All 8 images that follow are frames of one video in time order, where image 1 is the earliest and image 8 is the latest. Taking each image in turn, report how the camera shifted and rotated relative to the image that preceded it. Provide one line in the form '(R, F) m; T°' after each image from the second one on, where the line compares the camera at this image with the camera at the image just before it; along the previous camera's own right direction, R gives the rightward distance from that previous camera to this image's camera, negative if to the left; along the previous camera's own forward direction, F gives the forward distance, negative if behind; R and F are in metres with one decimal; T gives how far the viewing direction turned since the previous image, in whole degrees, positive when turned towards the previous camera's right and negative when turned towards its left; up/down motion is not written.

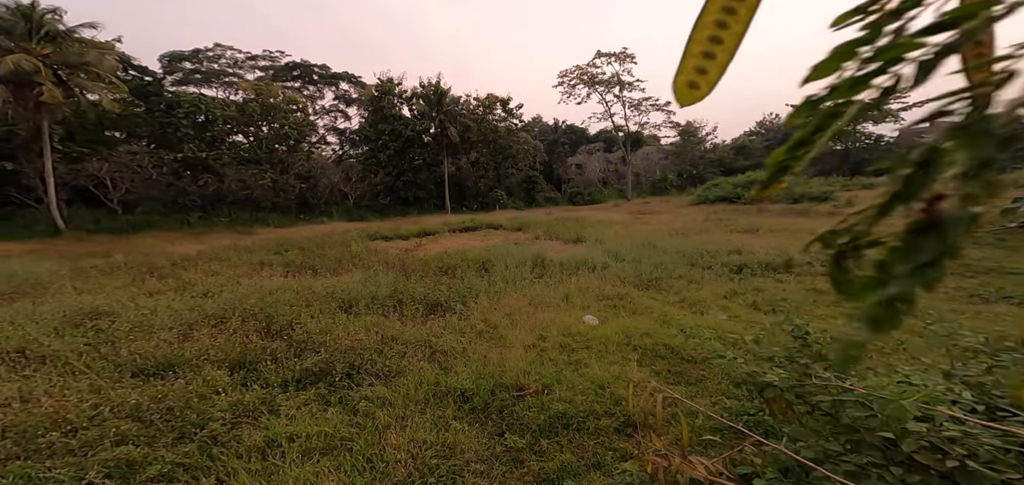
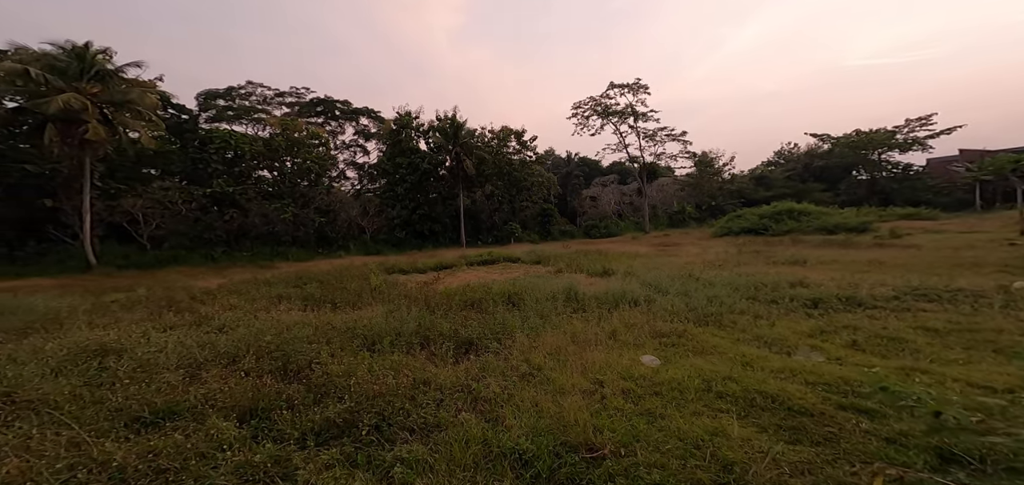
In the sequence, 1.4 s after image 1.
(-0.3, +0.5) m; -2°
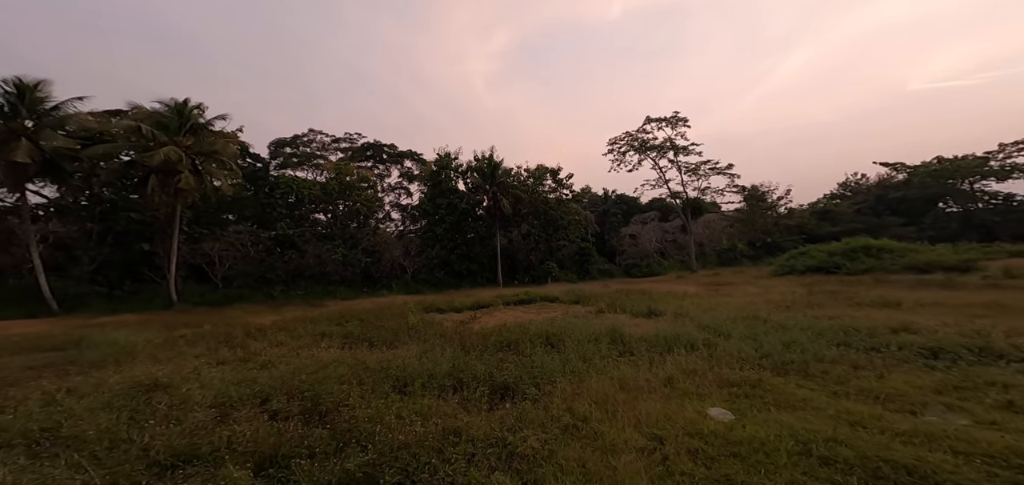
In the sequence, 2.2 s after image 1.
(0.0, +0.4) m; -5°
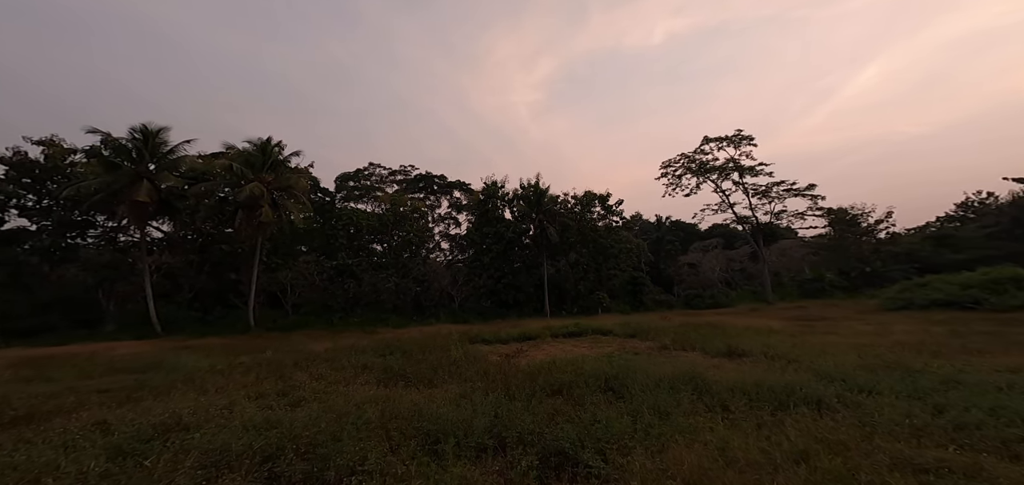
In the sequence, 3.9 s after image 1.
(-0.1, +1.0) m; -6°
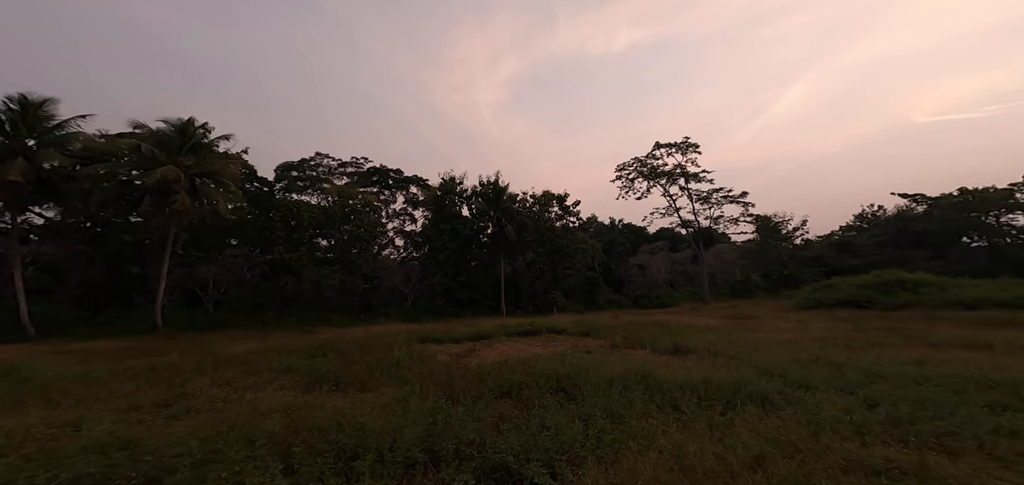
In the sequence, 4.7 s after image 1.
(+0.1, +0.5) m; +6°
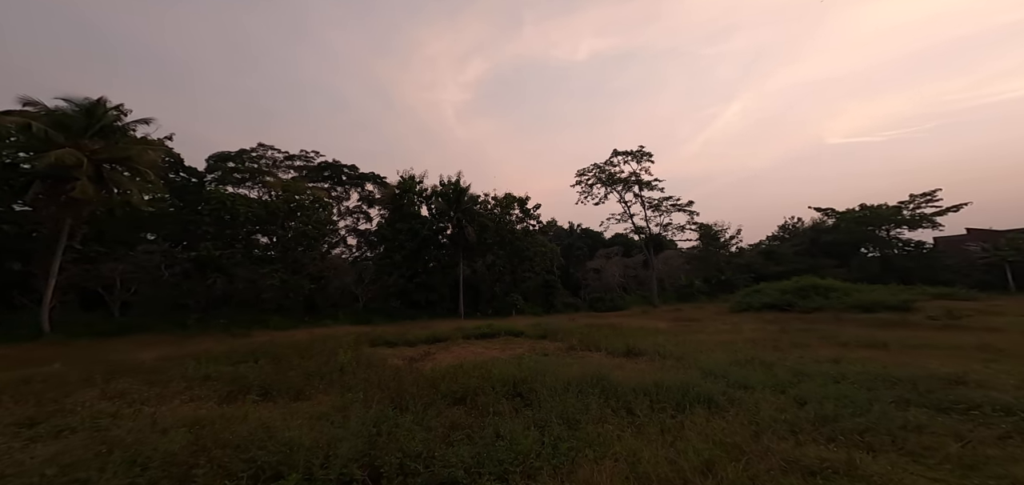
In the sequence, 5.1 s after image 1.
(0.0, +0.2) m; +5°
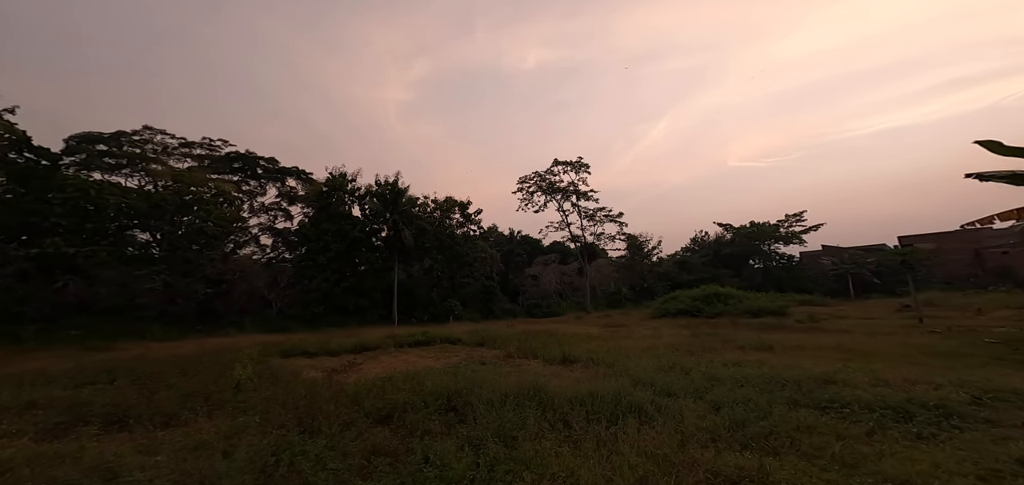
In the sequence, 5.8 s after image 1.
(0.0, +0.3) m; +8°
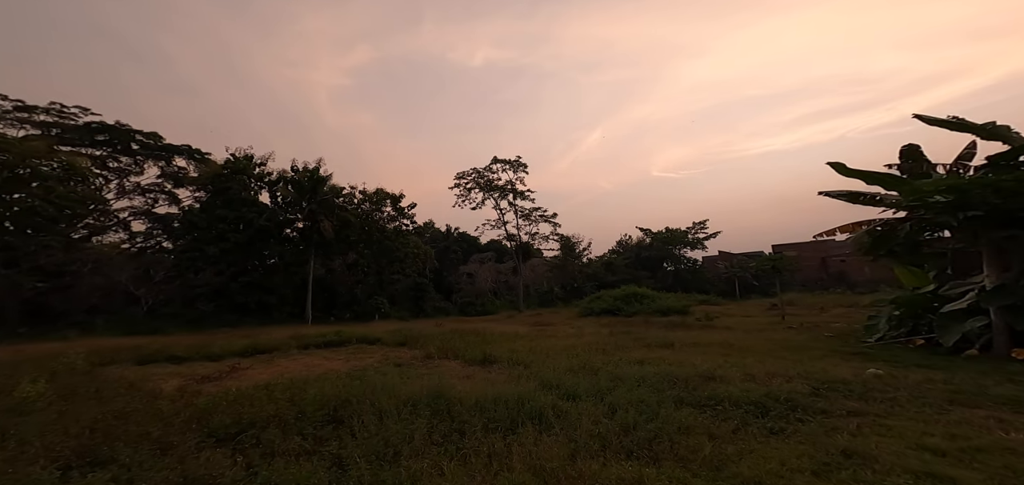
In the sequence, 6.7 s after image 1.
(+0.5, +0.4) m; +8°
